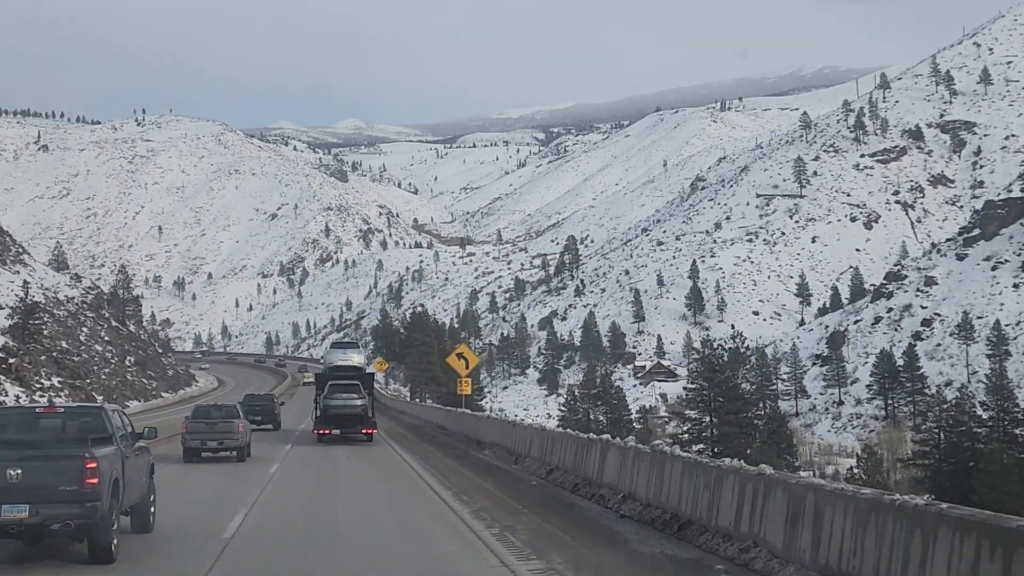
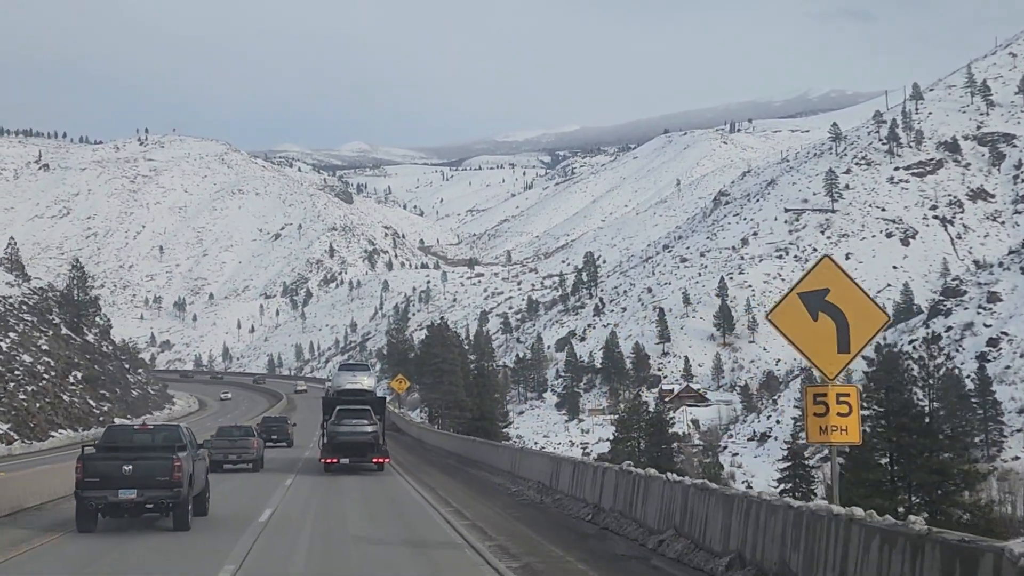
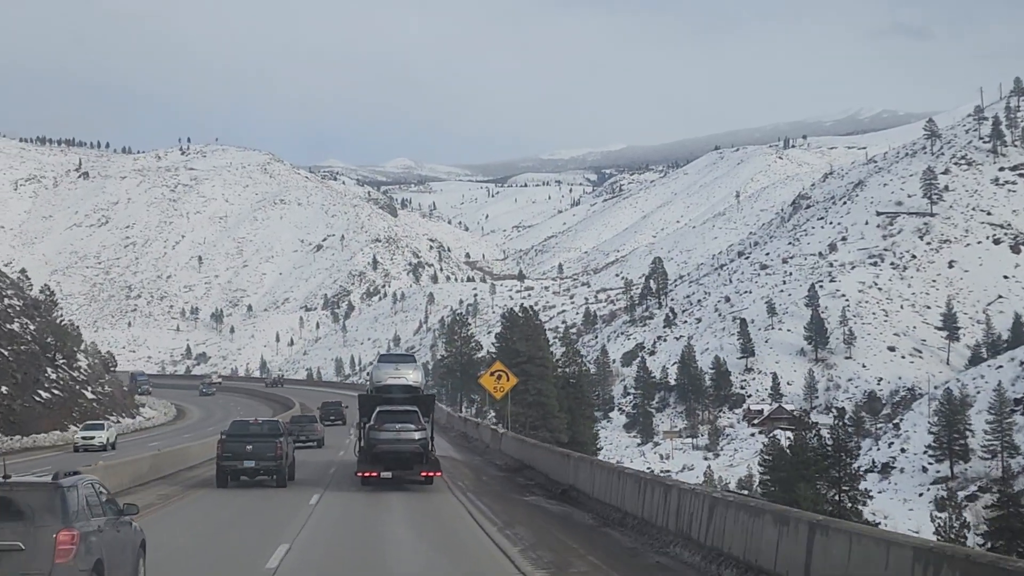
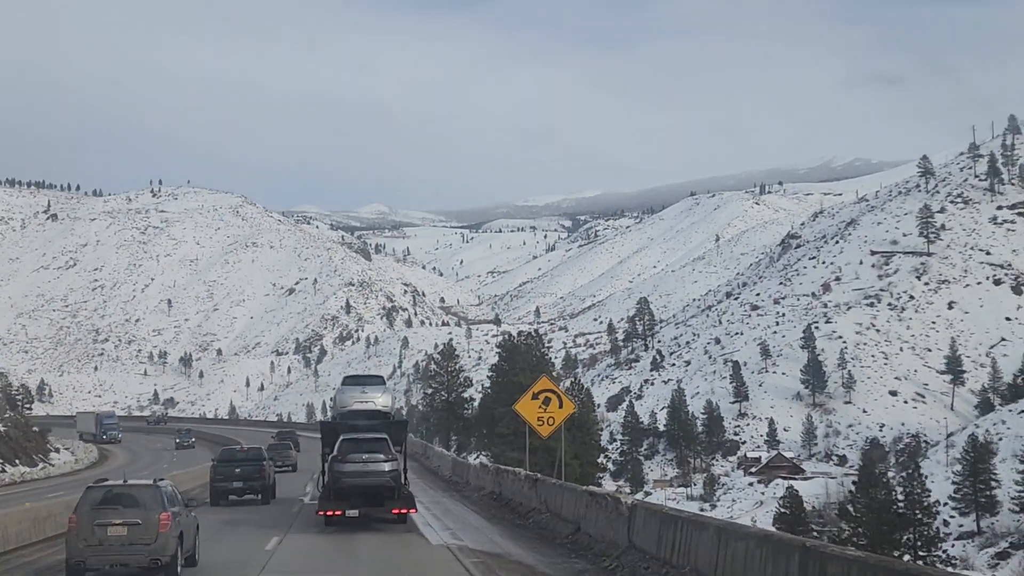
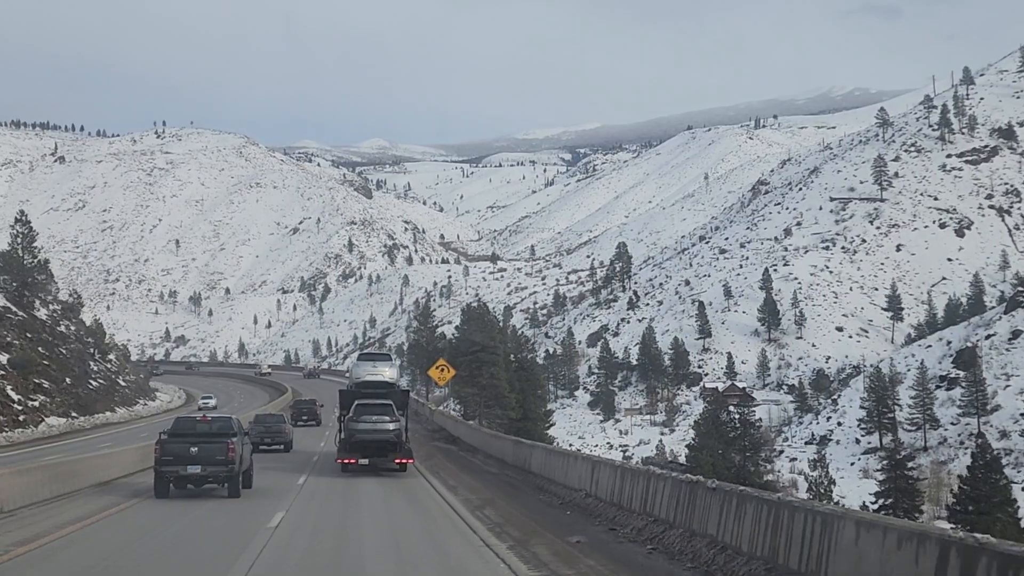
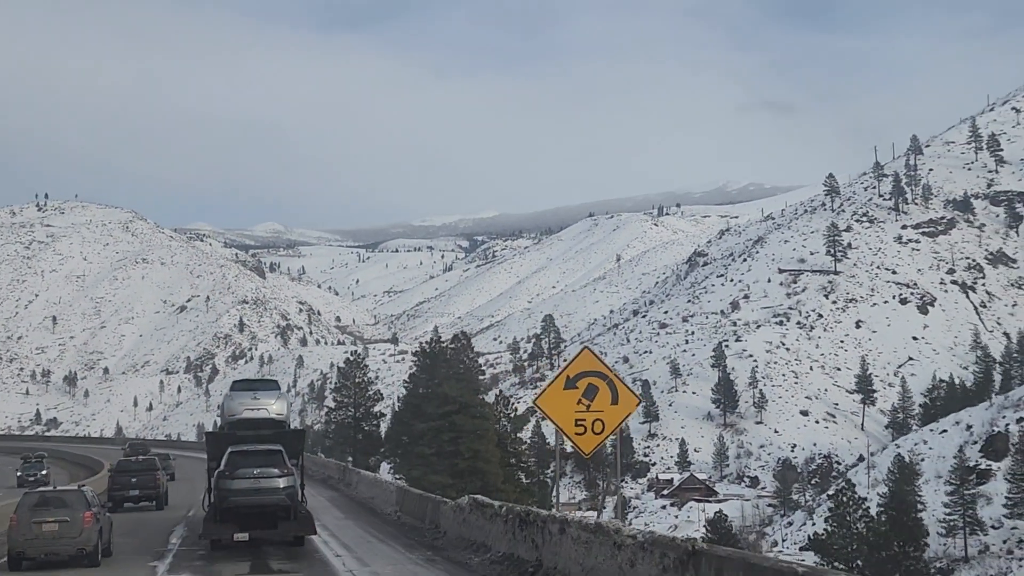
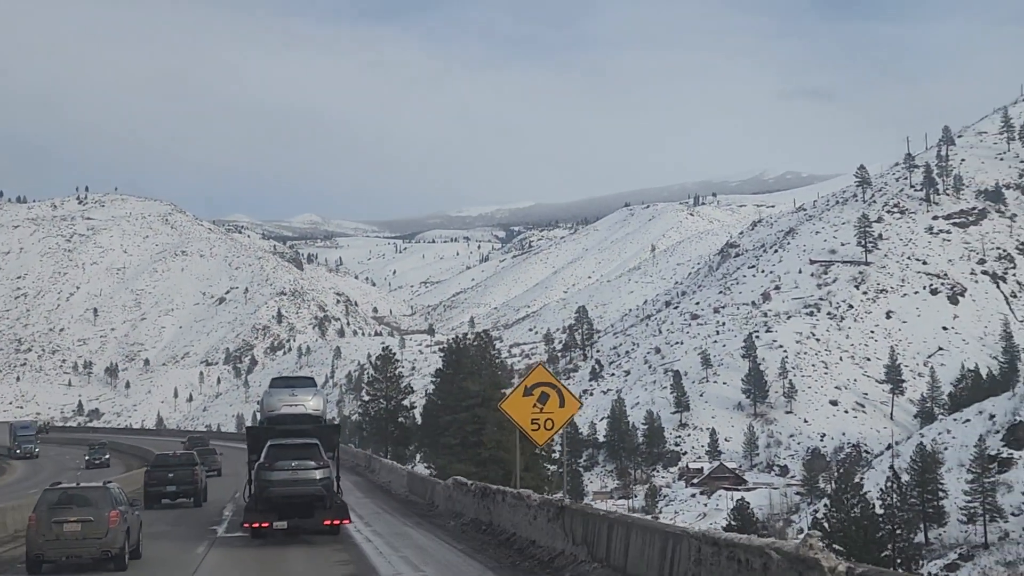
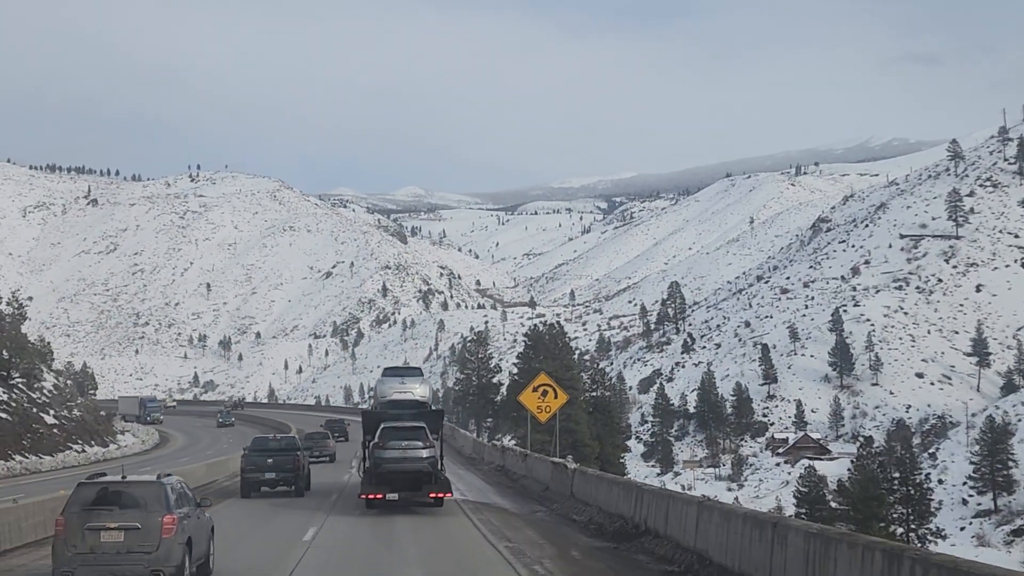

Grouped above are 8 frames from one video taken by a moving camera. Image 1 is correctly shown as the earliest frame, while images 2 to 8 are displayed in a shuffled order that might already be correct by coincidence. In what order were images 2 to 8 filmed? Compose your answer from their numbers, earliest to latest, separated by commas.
2, 5, 3, 8, 4, 7, 6
